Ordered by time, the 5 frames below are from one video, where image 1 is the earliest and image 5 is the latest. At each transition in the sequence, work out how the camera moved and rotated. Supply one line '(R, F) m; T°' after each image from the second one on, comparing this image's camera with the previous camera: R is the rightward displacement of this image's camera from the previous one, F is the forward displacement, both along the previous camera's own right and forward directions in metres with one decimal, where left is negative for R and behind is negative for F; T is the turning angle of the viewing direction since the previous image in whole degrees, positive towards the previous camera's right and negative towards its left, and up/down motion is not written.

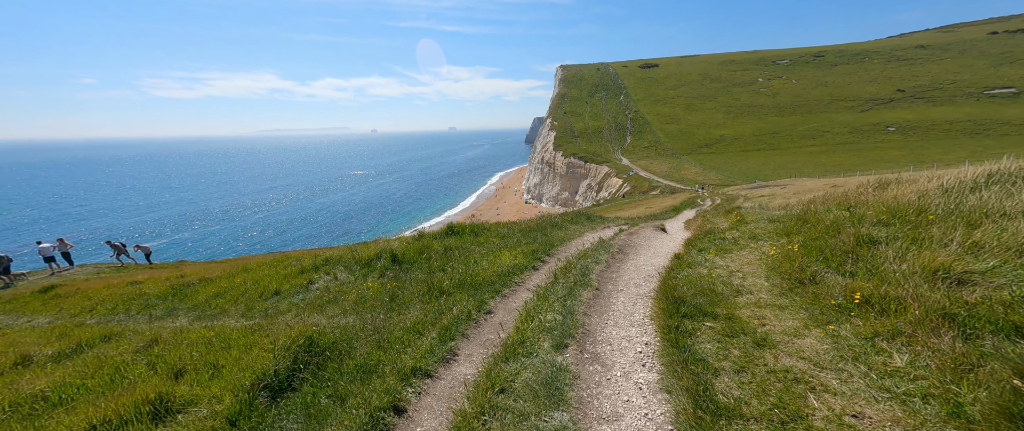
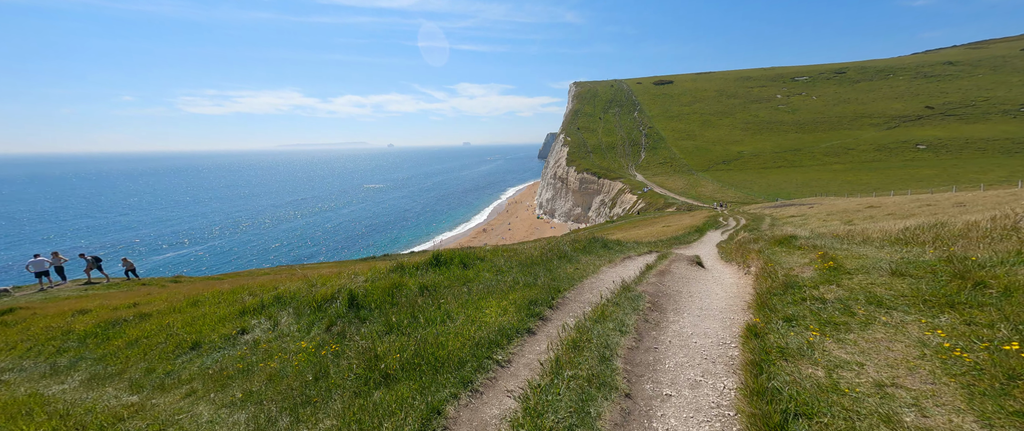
(+0.6, +3.4) m; -2°
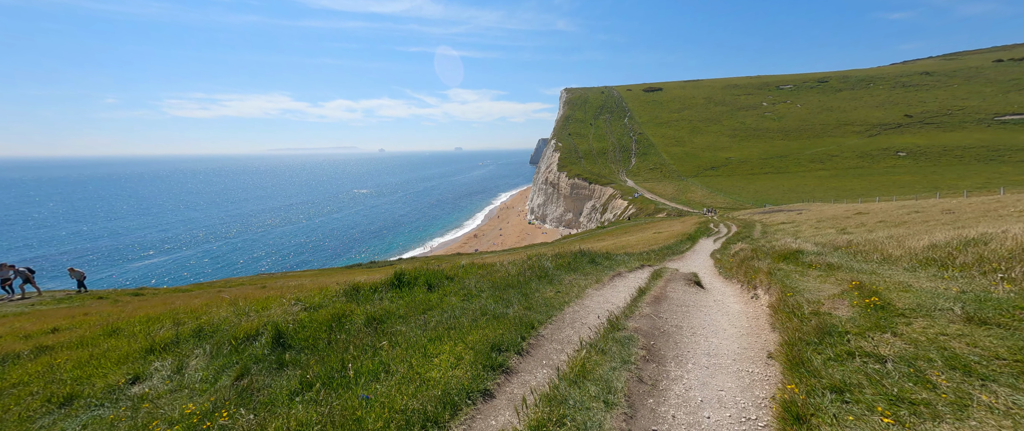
(+0.7, +2.0) m; +1°
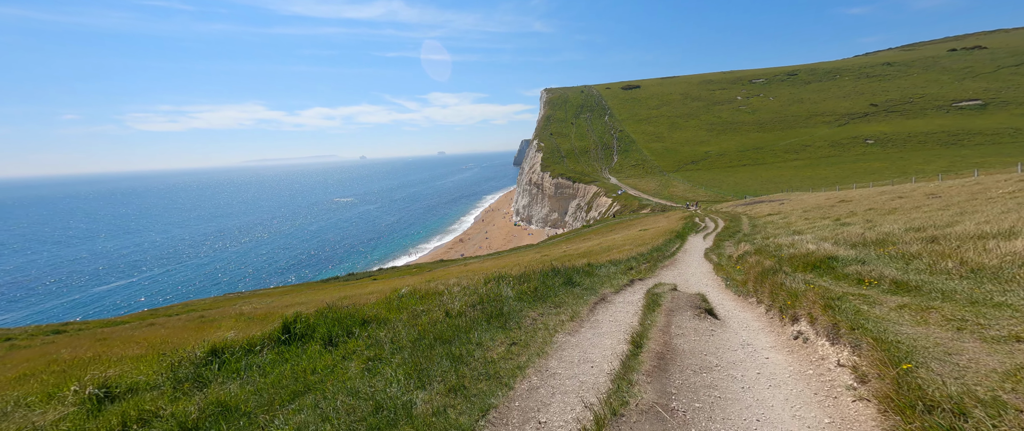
(+1.4, +4.0) m; +2°
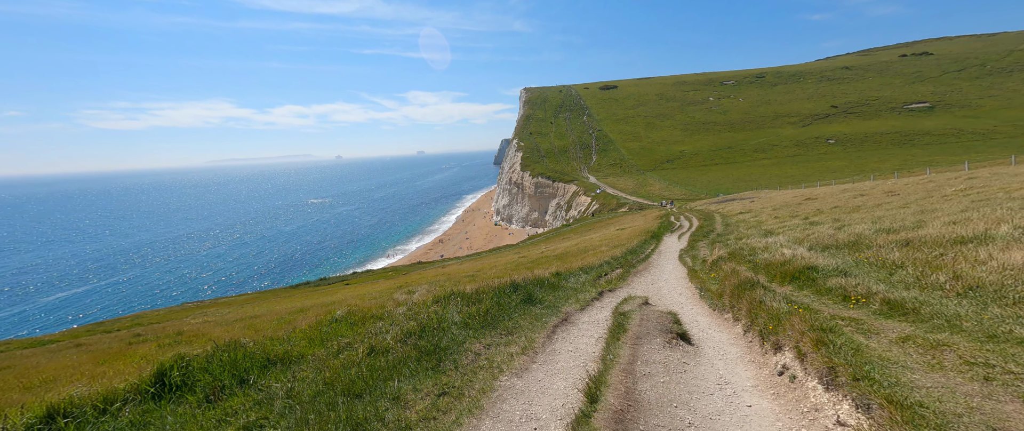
(+1.0, +1.6) m; +3°
